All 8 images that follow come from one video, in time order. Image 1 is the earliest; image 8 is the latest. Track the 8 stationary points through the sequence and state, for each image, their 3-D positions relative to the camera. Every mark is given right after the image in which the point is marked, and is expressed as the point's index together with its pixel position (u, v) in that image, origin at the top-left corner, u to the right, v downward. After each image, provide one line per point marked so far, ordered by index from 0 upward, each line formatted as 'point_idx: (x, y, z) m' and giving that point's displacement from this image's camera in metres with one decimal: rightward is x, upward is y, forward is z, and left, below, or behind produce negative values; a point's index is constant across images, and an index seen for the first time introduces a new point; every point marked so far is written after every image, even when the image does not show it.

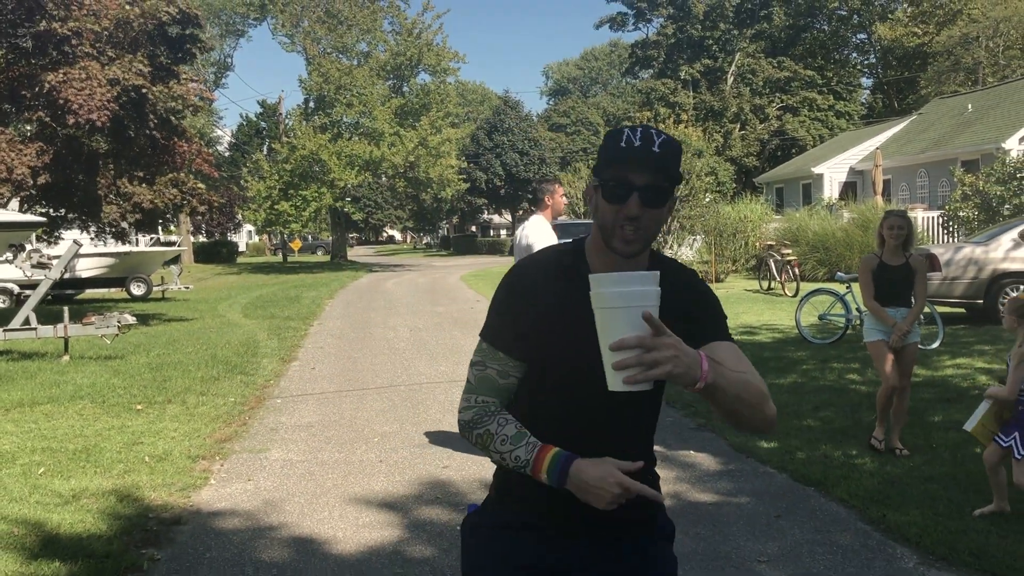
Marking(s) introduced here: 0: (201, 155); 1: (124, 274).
0: (-5.3, +2.3, +15.9) m
1: (-8.3, +0.3, +19.7) m
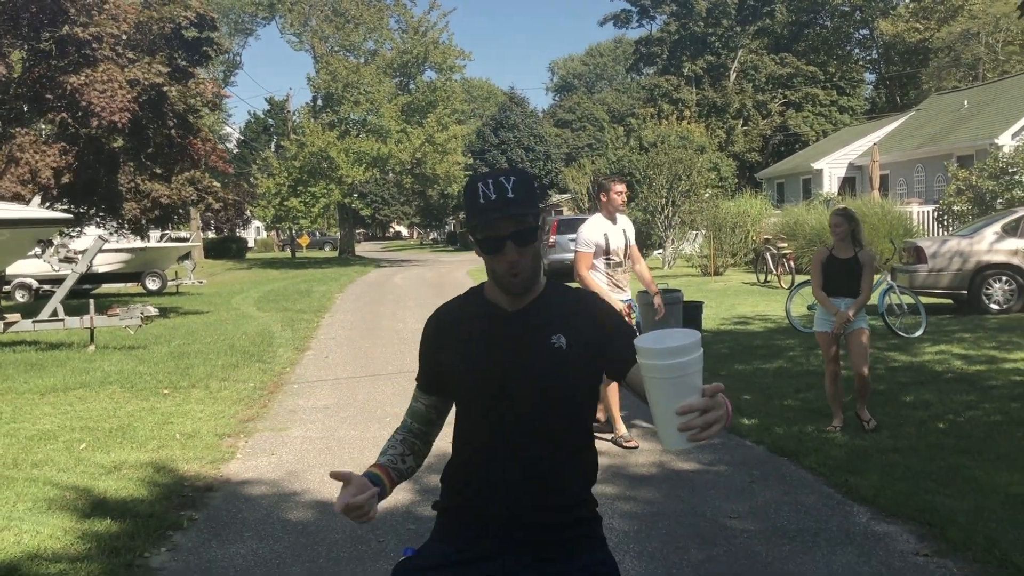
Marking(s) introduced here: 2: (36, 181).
0: (-5.3, +2.4, +16.5) m
1: (-8.2, +0.4, +20.3) m
2: (-6.8, +1.6, +13.2) m
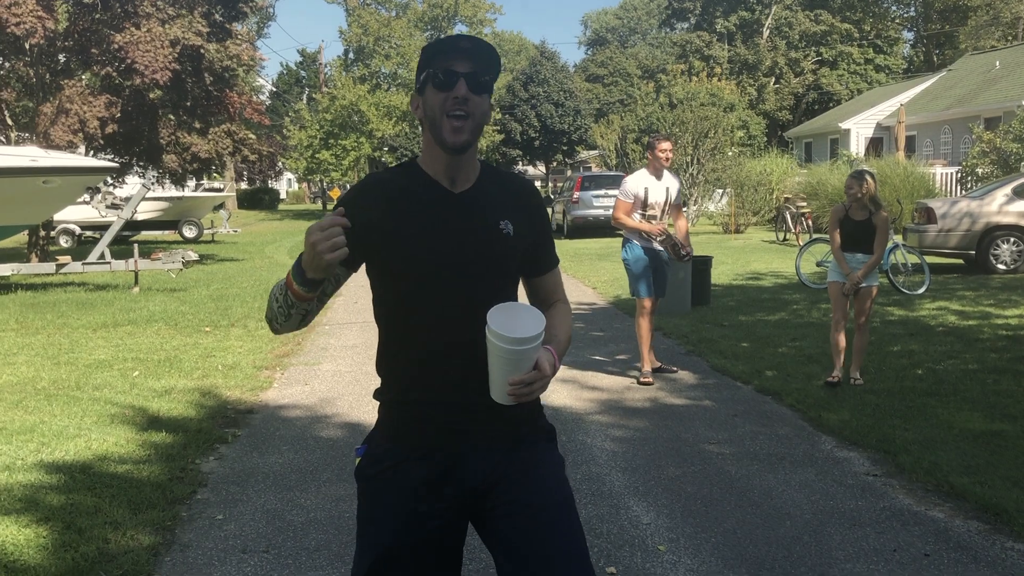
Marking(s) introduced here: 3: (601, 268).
0: (-4.8, +3.3, +17.0) m
1: (-7.6, +1.6, +21.0) m
2: (-6.4, +2.4, +13.9) m
3: (+1.4, +0.3, +14.8) m
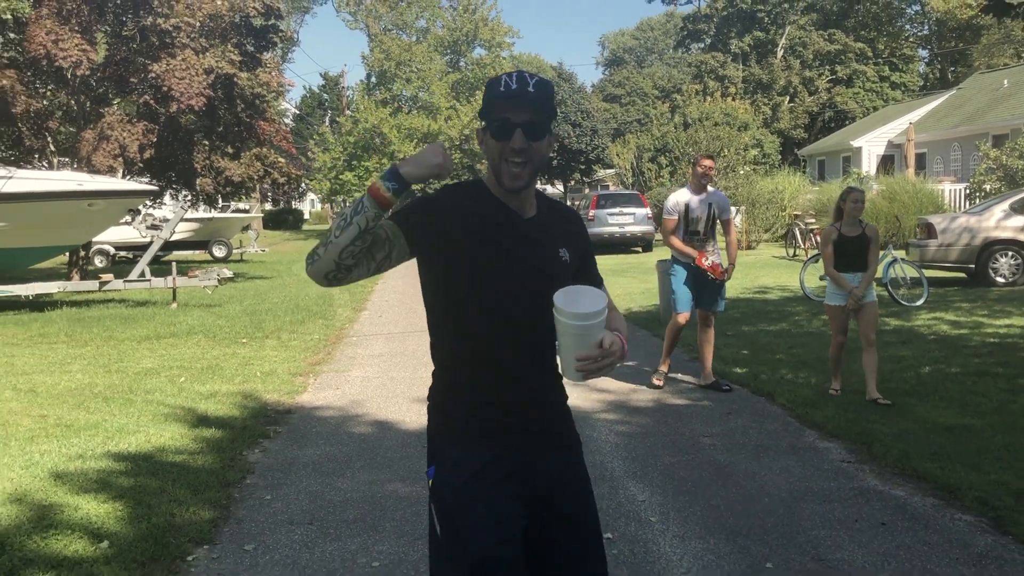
0: (-4.5, +3.0, +17.8) m
1: (-7.2, +1.2, +21.8) m
2: (-6.2, +2.1, +14.7) m
3: (+1.7, +0.1, +15.3) m
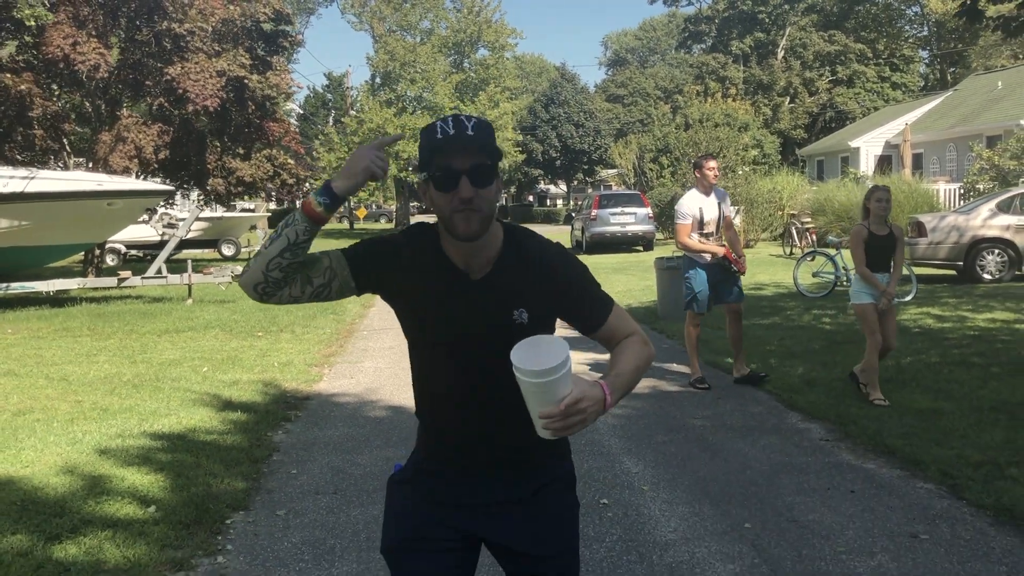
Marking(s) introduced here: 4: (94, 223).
0: (-4.4, +3.1, +18.3) m
1: (-7.1, +1.2, +22.3) m
2: (-6.1, +2.2, +15.1) m
3: (+1.8, +0.1, +15.8) m
4: (-5.9, +0.9, +13.1) m
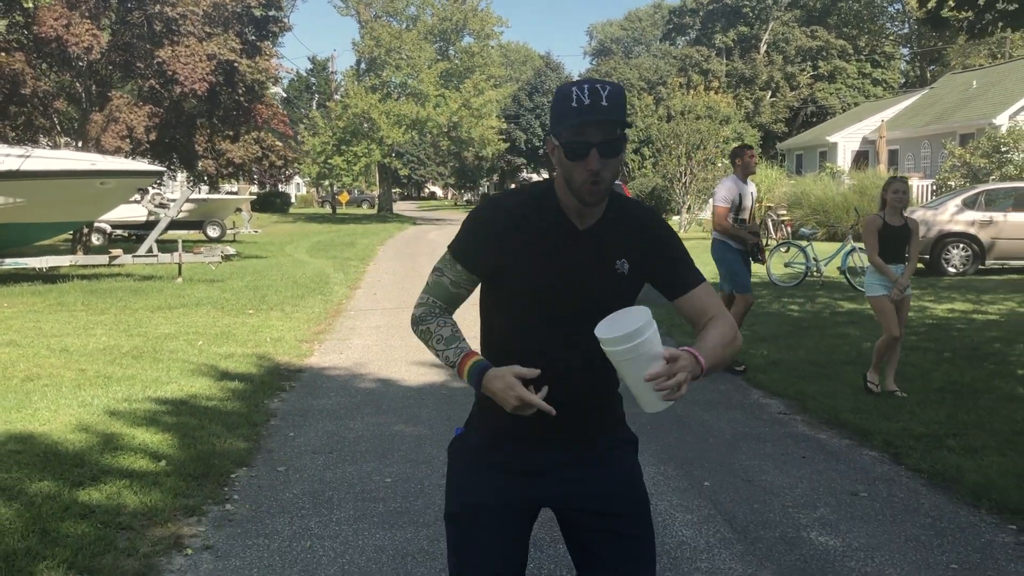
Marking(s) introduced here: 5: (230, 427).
0: (-4.7, +3.4, +18.5) m
1: (-7.6, +1.7, +22.5) m
2: (-6.4, +2.5, +15.4) m
3: (+1.5, +0.4, +16.2) m
4: (-6.2, +1.3, +13.4) m
5: (-1.7, -0.9, +5.7) m
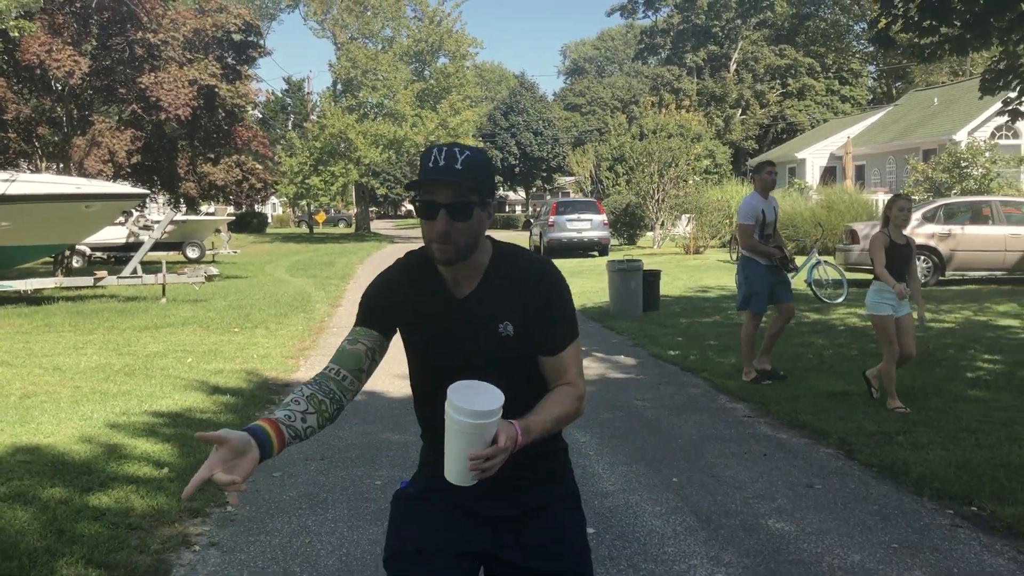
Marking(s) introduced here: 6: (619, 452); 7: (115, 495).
0: (-5.2, +3.0, +18.8) m
1: (-8.1, +1.2, +22.7) m
2: (-6.8, +2.2, +15.6) m
3: (+1.1, +0.1, +16.6) m
4: (-6.5, +0.9, +13.6) m
5: (-1.9, -1.0, +6.0) m
6: (+0.6, -1.0, +5.5) m
7: (-2.0, -1.0, +4.6) m
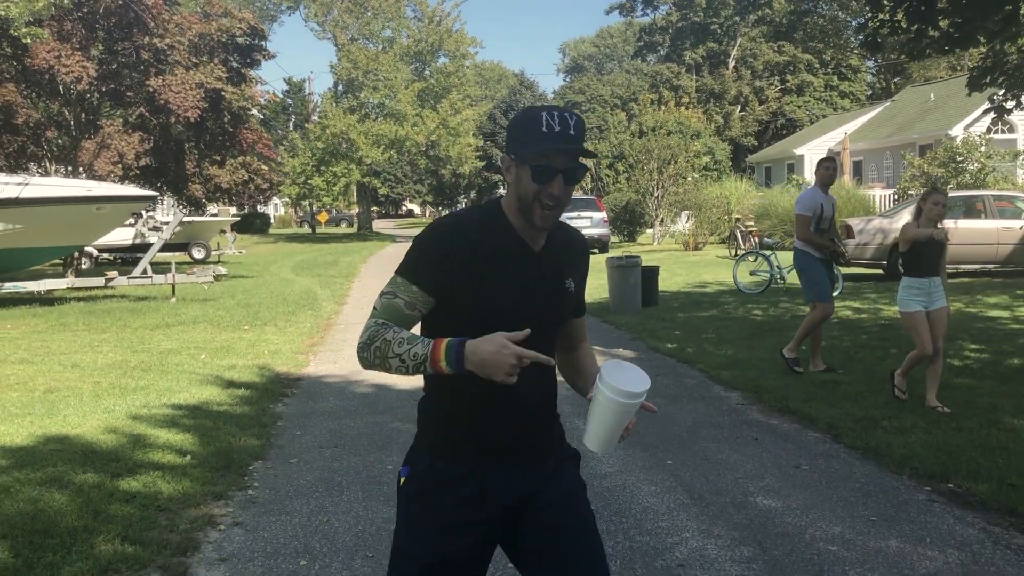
0: (-5.2, +3.0, +19.1) m
1: (-8.1, +1.2, +23.0) m
2: (-6.8, +2.2, +15.9) m
3: (+1.1, +0.1, +16.9) m
4: (-6.5, +0.9, +13.9) m
5: (-1.8, -1.0, +6.3) m
6: (+0.6, -0.9, +5.8) m
7: (-2.0, -1.0, +4.9) m
